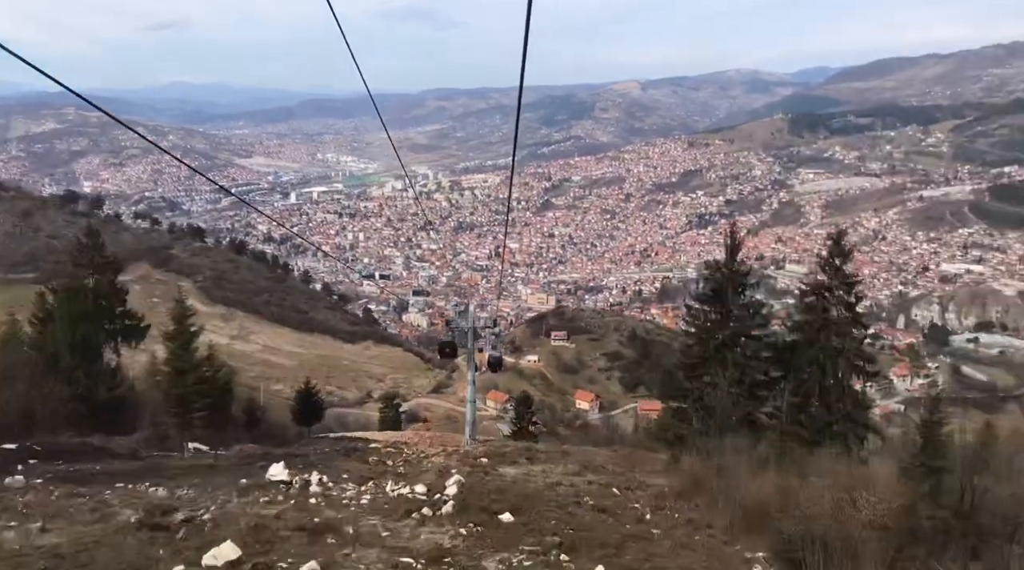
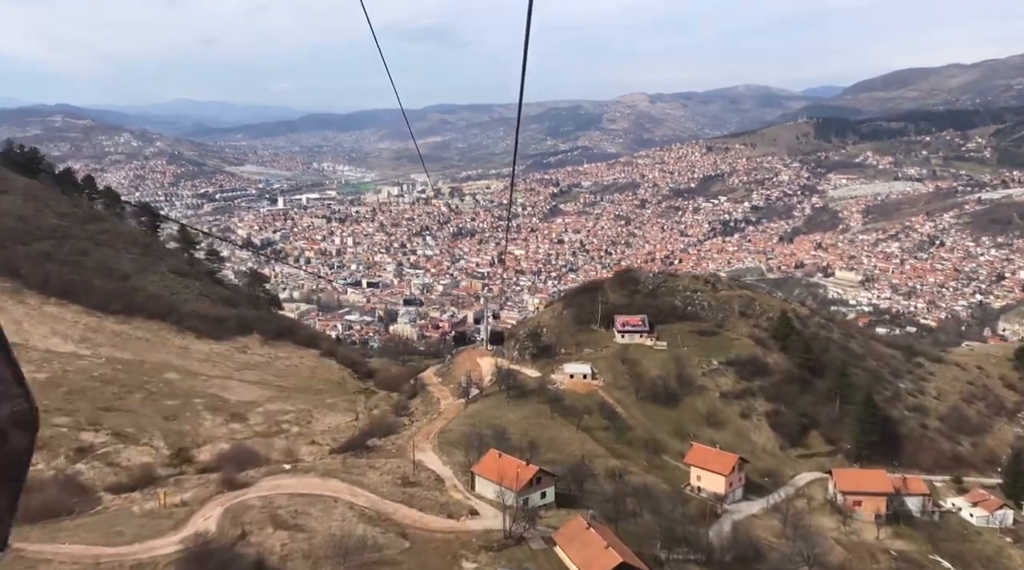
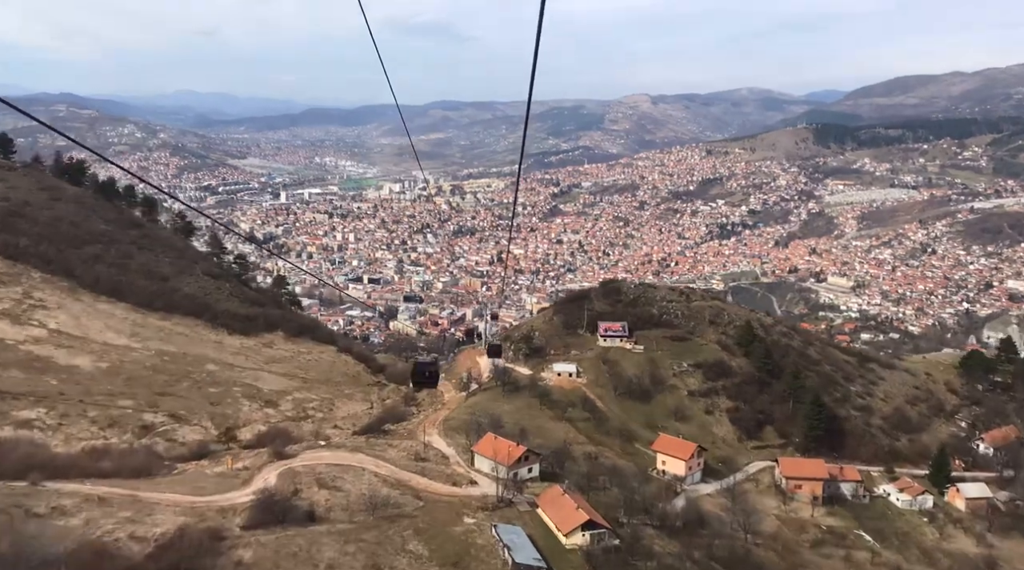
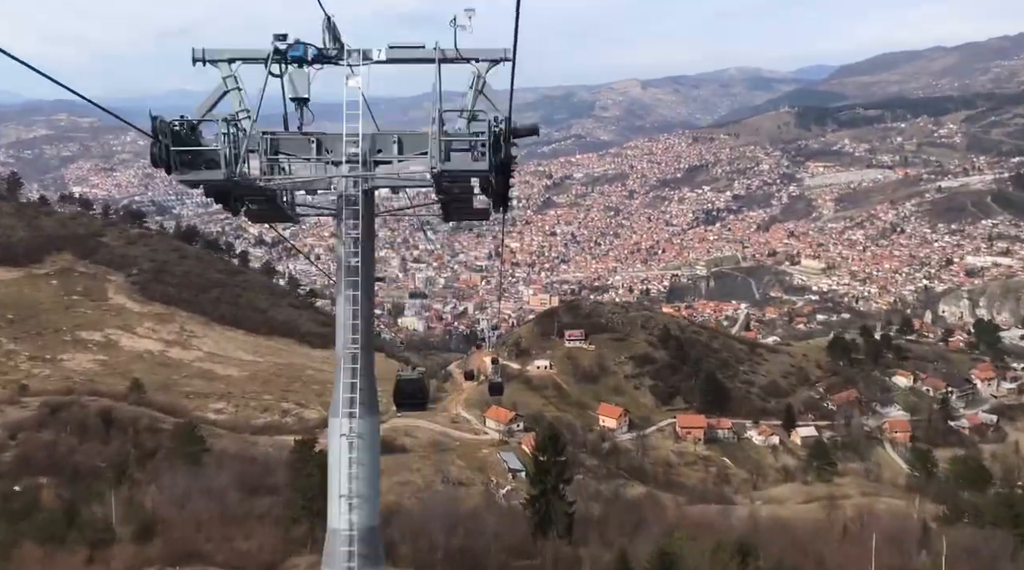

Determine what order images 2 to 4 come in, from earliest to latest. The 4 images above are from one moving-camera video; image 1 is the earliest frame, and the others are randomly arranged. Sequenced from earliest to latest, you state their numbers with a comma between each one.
4, 3, 2
